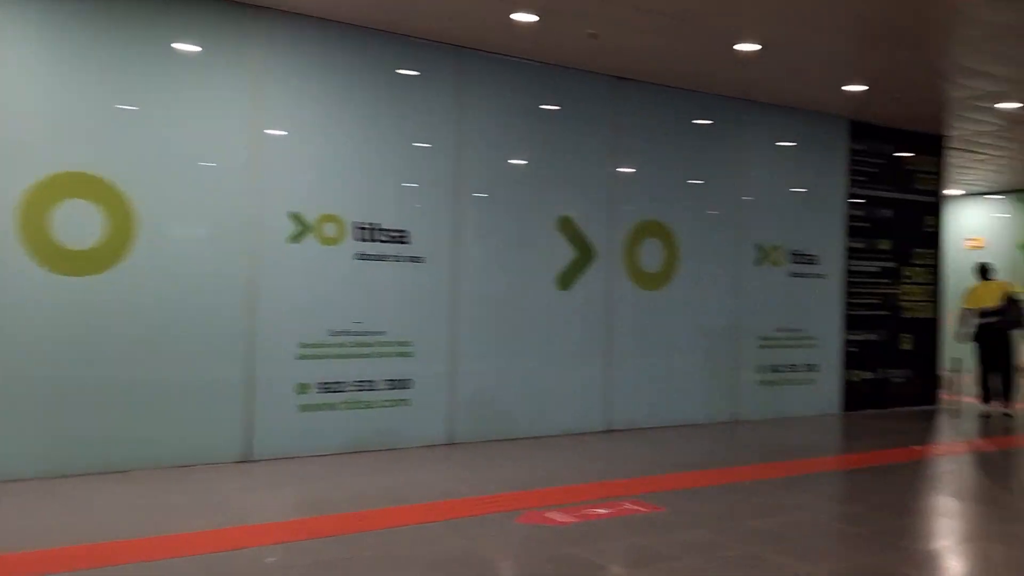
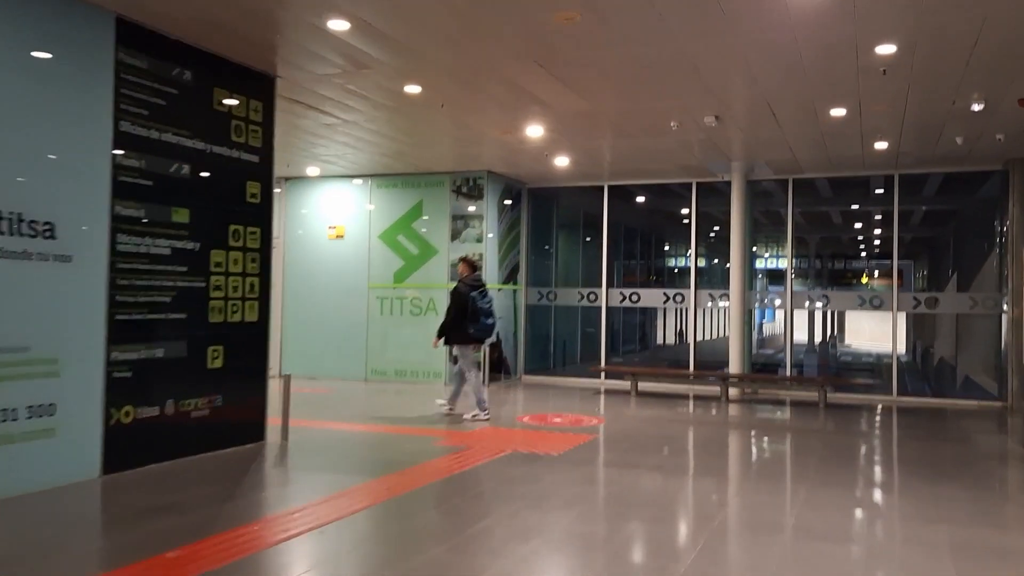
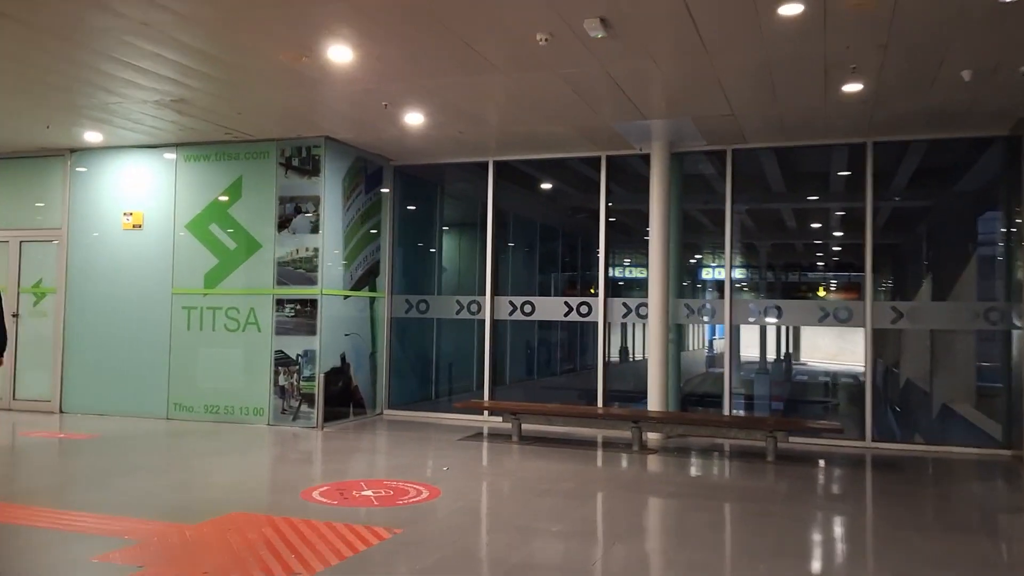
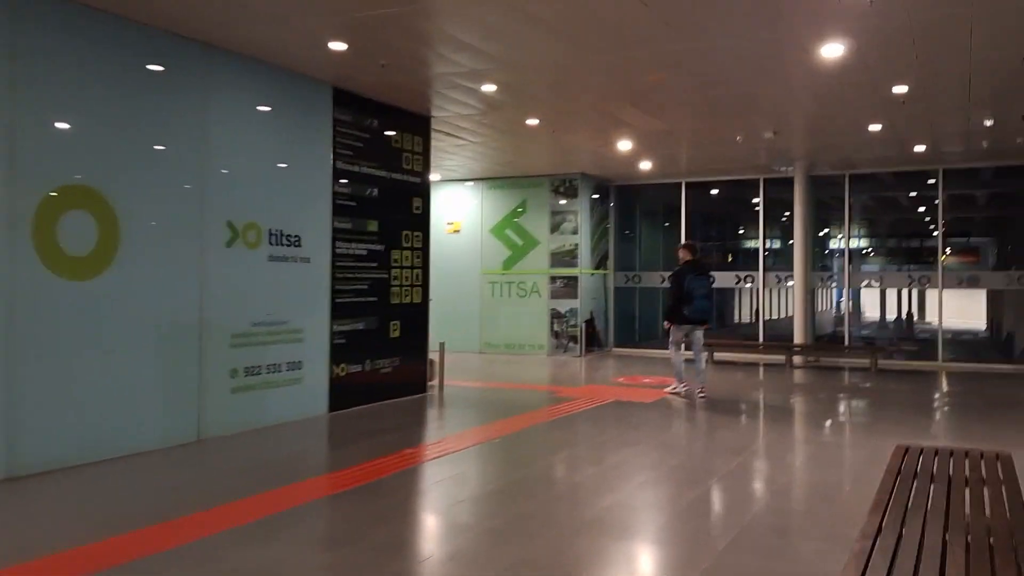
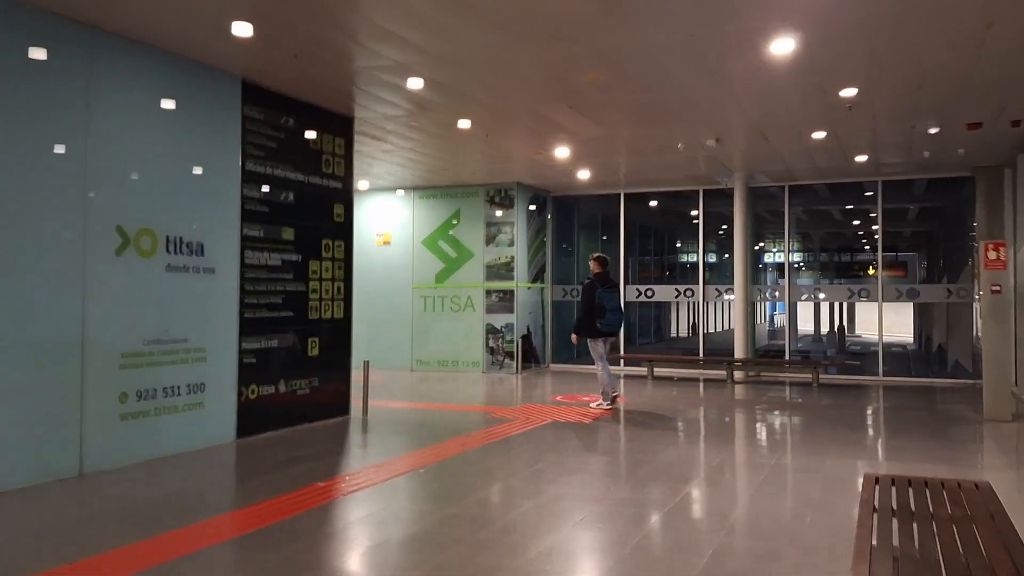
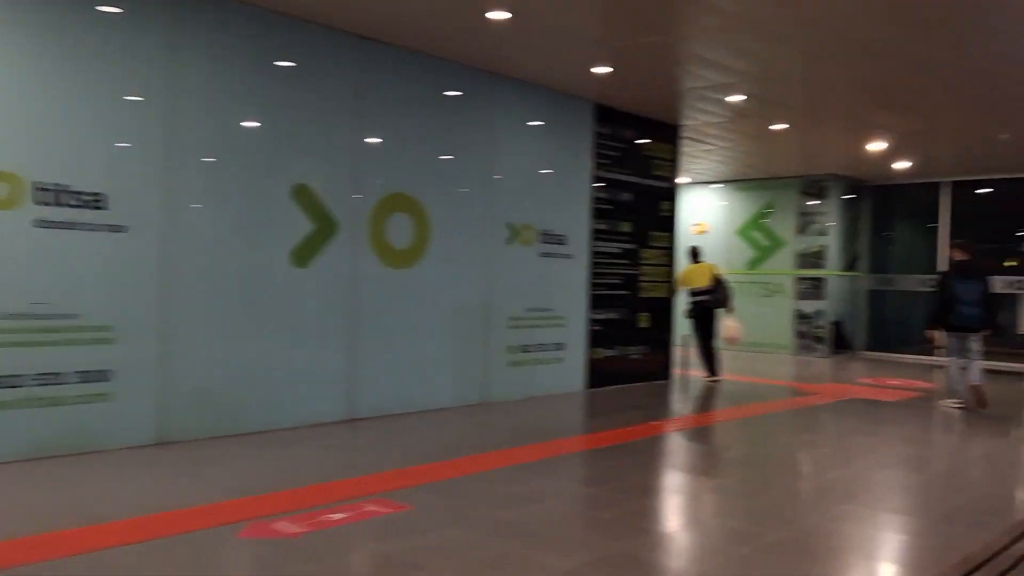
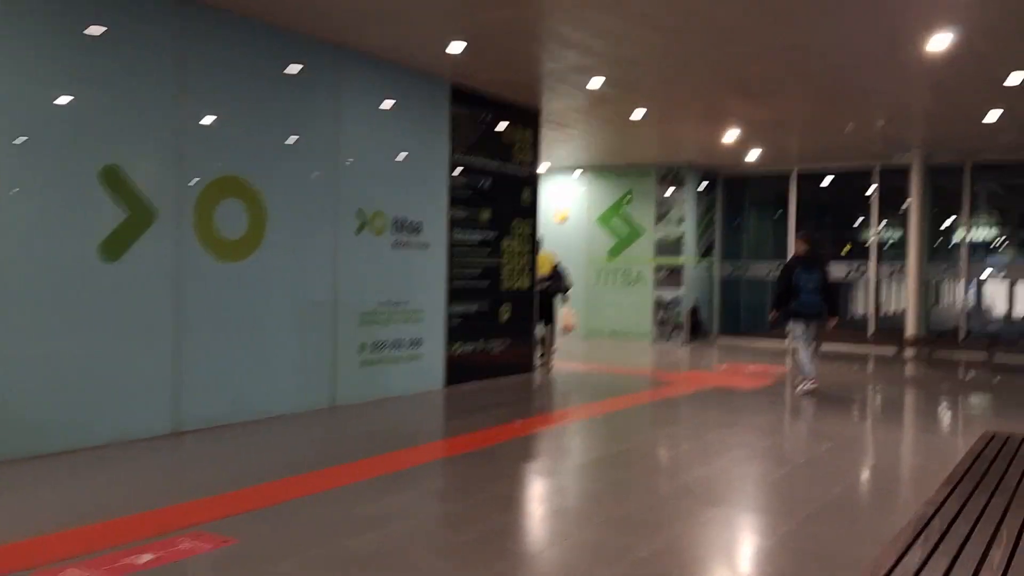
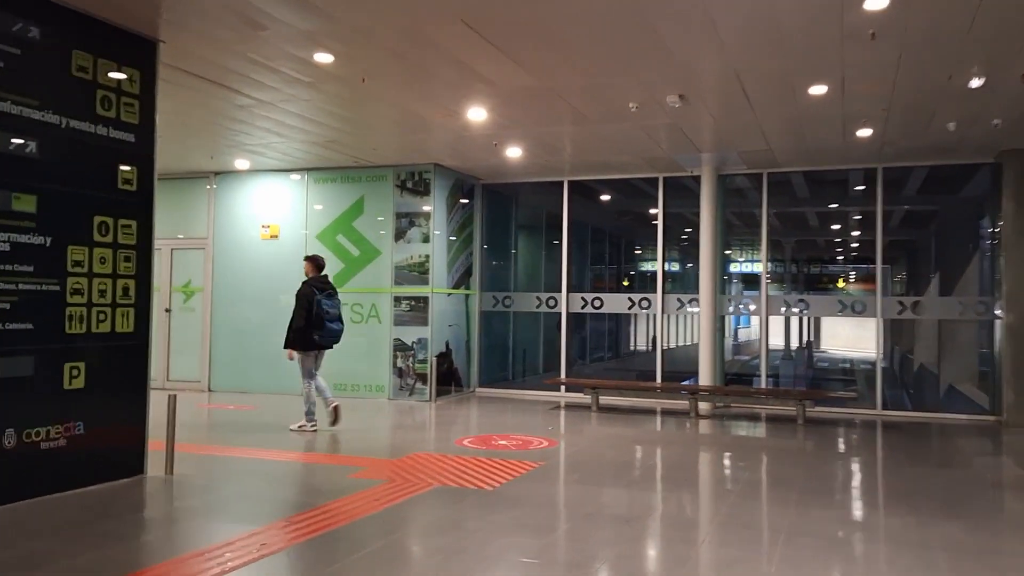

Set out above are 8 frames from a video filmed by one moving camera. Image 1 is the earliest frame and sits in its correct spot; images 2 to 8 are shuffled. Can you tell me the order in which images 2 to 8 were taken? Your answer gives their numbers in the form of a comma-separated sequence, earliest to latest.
6, 7, 4, 5, 2, 8, 3
